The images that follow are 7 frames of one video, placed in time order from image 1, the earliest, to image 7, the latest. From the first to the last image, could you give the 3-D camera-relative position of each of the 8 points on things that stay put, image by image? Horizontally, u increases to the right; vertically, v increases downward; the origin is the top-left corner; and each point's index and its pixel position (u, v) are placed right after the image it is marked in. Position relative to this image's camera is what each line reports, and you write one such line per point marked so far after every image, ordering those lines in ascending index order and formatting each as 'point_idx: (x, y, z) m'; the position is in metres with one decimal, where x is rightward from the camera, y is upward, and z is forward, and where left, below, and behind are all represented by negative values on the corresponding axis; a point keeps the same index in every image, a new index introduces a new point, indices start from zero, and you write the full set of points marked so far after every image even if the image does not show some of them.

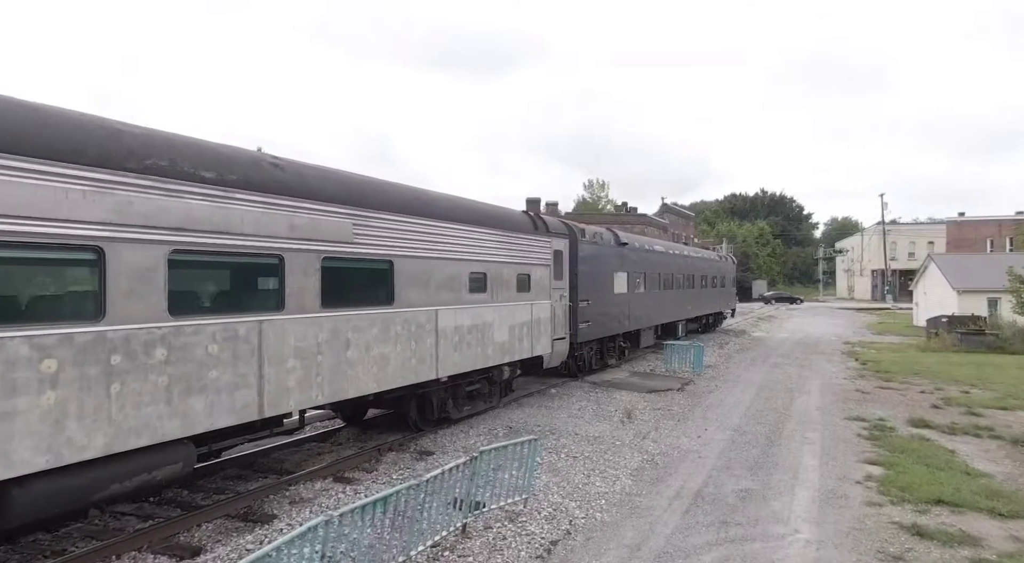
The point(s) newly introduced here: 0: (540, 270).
0: (+0.4, +0.2, +10.2) m
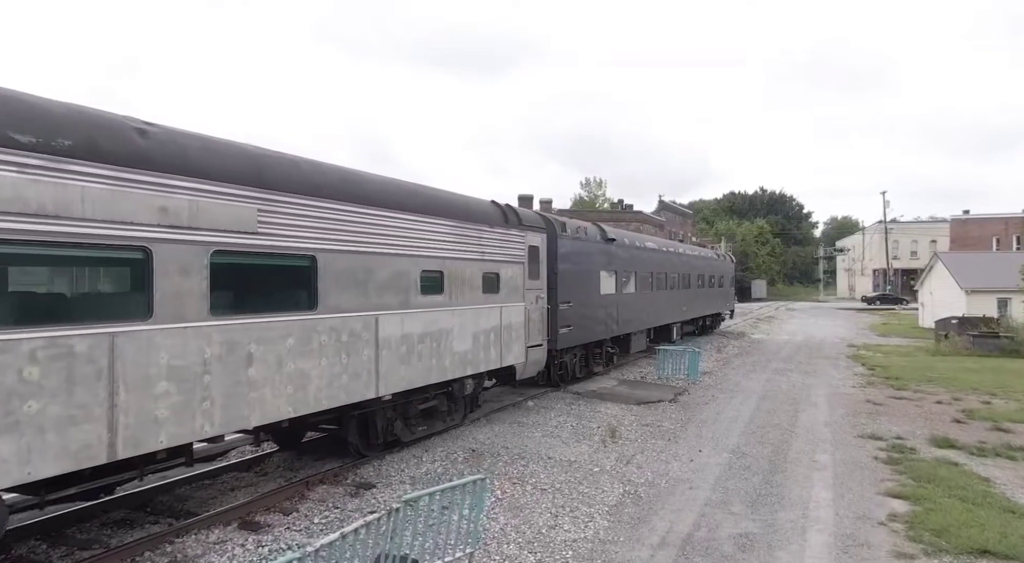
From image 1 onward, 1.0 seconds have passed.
0: (0.0, +0.2, +8.9) m
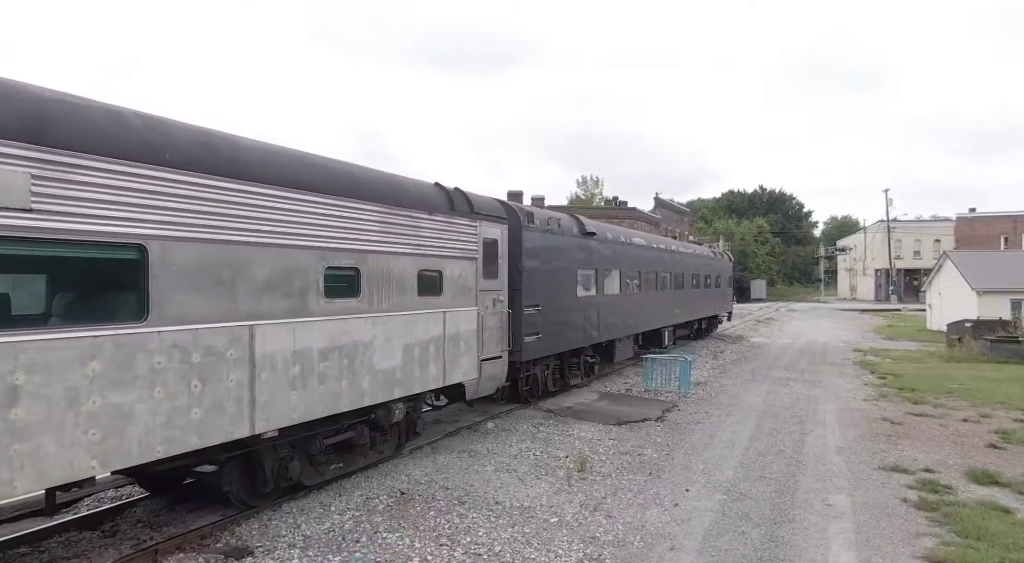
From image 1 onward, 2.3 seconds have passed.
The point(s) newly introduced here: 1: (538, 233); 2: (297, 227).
0: (-0.6, +0.2, +7.4) m
1: (+0.4, +0.7, +9.4) m
2: (-1.7, +0.4, +5.2) m
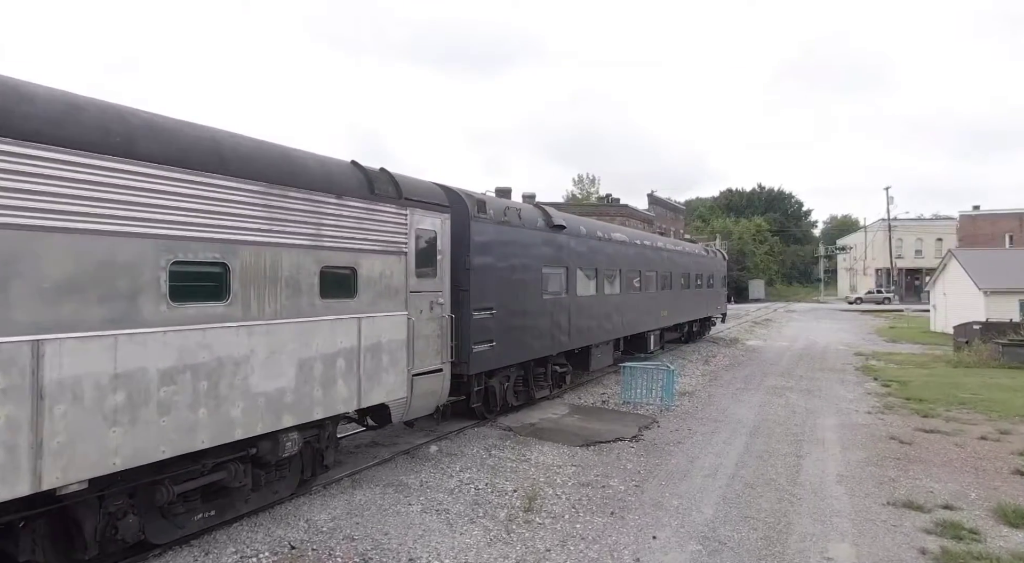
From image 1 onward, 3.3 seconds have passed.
0: (-1.2, +0.2, +6.1) m
1: (-0.3, +0.7, +8.2) m
2: (-2.3, +0.4, +3.9) m
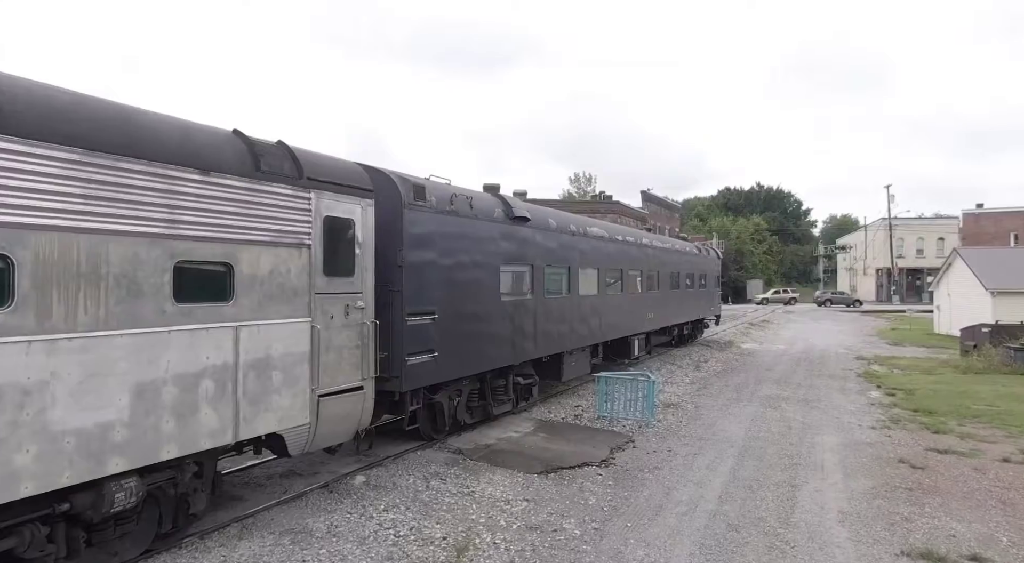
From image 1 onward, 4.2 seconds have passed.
0: (-1.8, +0.2, +4.9) m
1: (-0.8, +0.7, +6.9) m
2: (-2.8, +0.4, +2.7) m
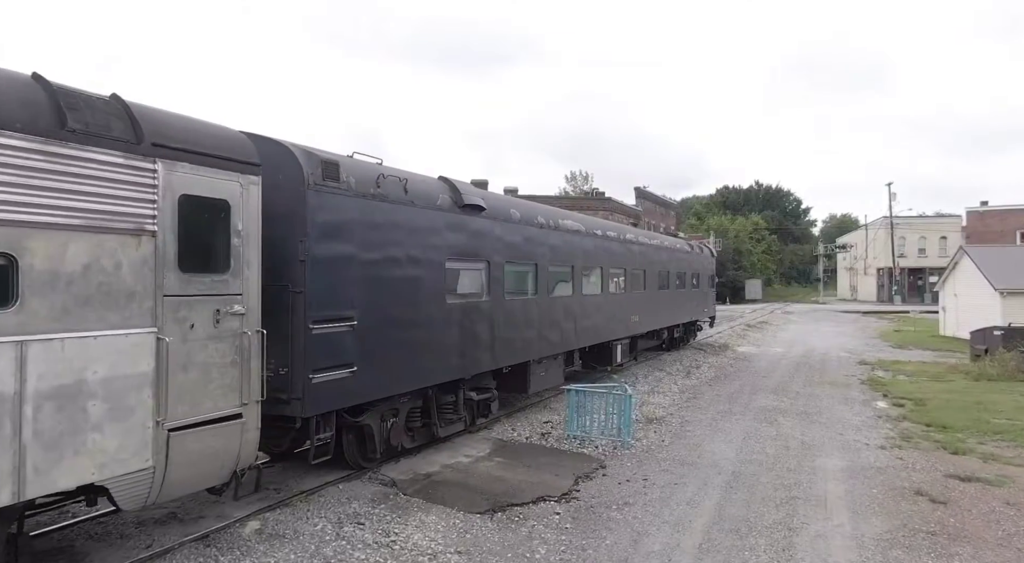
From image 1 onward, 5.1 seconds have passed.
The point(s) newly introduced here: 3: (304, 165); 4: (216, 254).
0: (-2.3, +0.2, +3.6) m
1: (-1.4, +0.7, +5.7) m
2: (-3.4, +0.4, +1.4) m
3: (-1.6, +0.9, +5.2) m
4: (-2.0, +0.2, +4.4) m
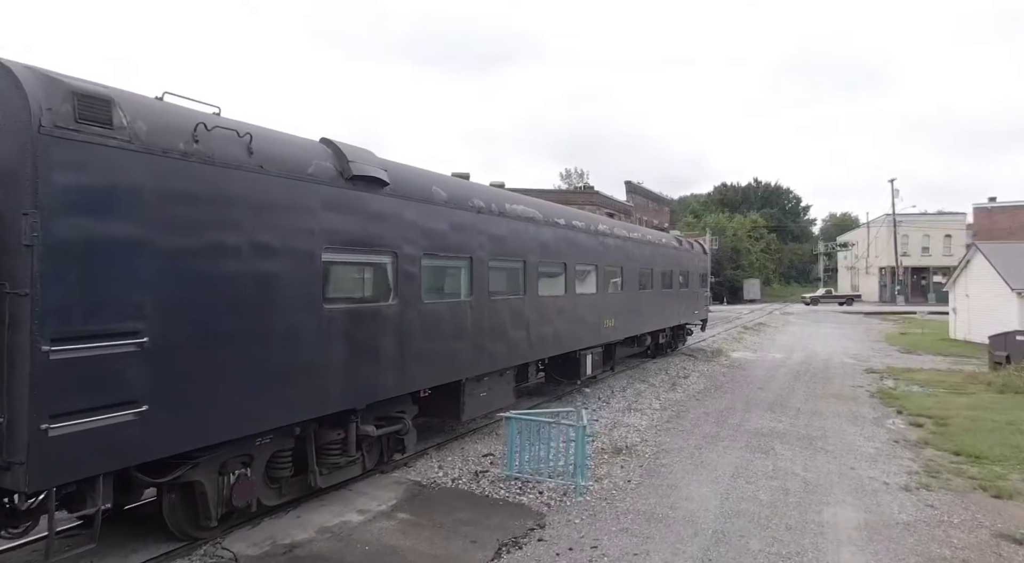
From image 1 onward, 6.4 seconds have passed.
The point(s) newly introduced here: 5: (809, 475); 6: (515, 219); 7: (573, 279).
0: (-3.1, +0.2, +1.8) m
1: (-2.2, +0.7, +3.8) m
2: (-4.2, +0.5, -0.5) m
3: (-2.4, +0.9, +3.4) m
4: (-2.7, +0.2, +2.5) m
5: (+3.4, -2.2, +7.5) m
6: (+0.1, +0.8, +8.2) m
7: (+0.9, 0.0, +9.8) m
